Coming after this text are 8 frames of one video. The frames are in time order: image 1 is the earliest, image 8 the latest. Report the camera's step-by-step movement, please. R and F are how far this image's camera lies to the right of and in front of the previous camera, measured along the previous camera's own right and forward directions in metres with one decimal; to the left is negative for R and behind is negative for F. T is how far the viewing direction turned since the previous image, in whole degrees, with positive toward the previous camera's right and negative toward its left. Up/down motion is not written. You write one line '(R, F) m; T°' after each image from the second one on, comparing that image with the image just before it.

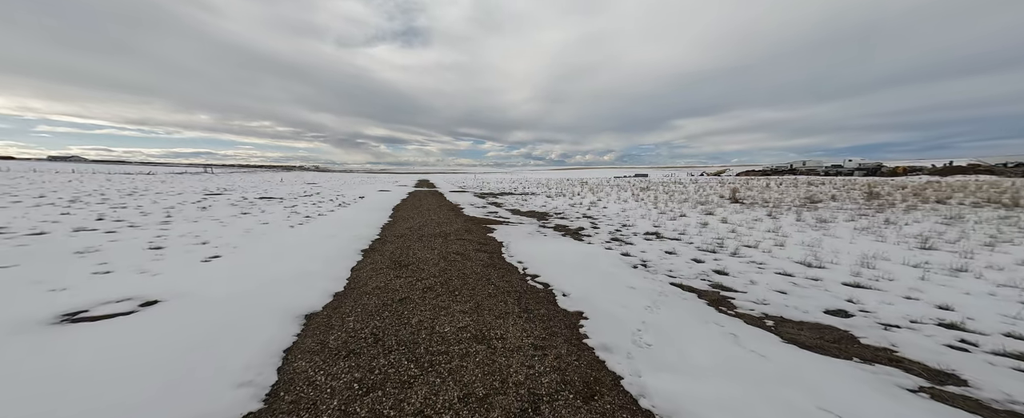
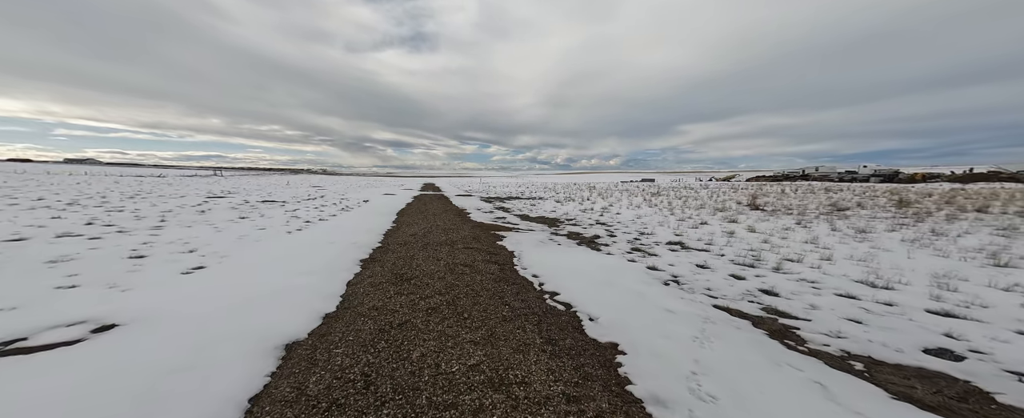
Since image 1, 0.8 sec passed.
(-0.2, +0.7) m; -1°
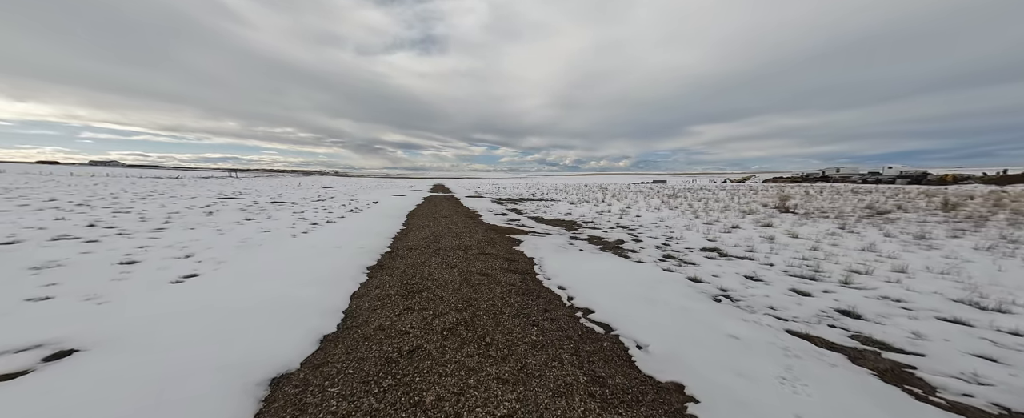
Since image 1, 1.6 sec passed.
(-0.3, +0.7) m; -2°
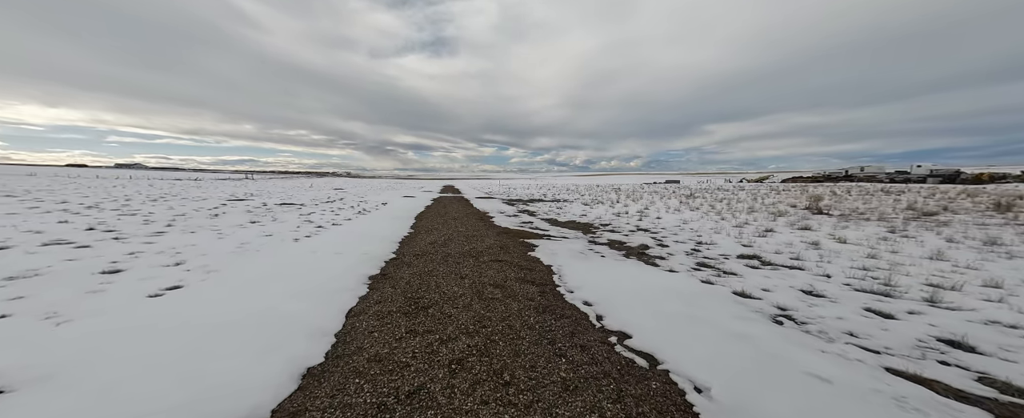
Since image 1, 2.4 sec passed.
(-0.2, +0.7) m; -2°
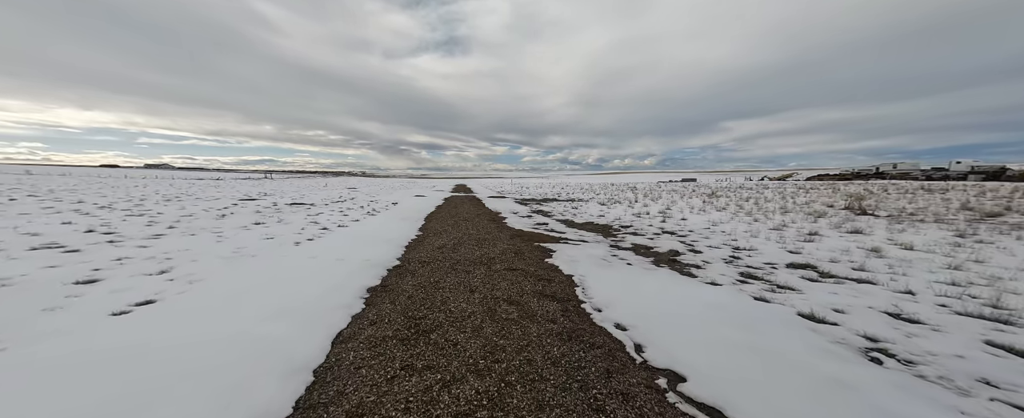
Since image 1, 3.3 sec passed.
(-0.1, +0.8) m; -2°
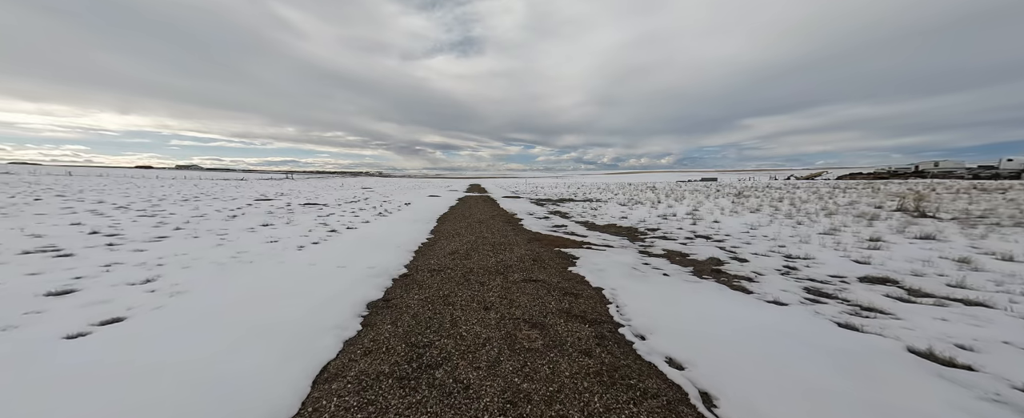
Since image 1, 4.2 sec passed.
(-0.1, +0.8) m; -3°
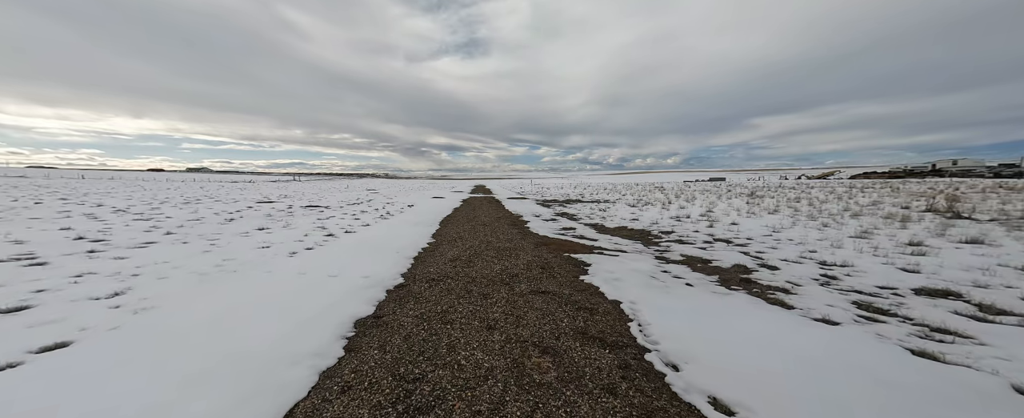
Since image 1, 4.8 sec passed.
(0.0, +0.6) m; -1°
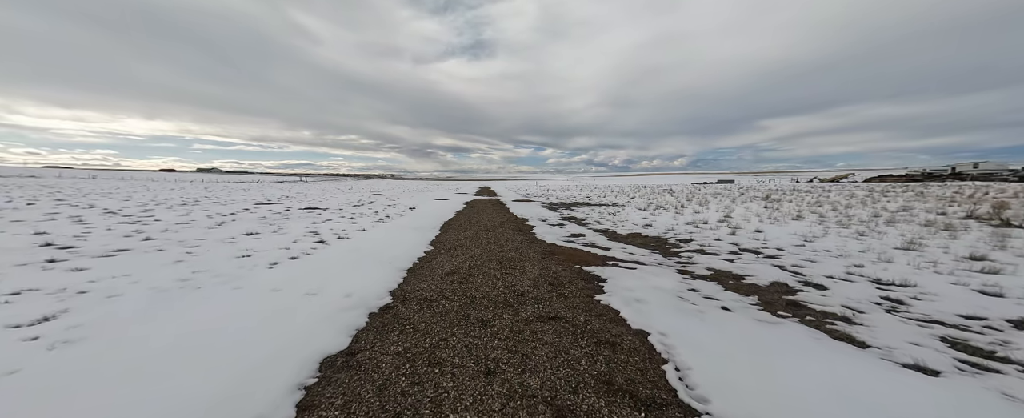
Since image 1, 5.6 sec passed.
(0.0, +0.8) m; -1°
